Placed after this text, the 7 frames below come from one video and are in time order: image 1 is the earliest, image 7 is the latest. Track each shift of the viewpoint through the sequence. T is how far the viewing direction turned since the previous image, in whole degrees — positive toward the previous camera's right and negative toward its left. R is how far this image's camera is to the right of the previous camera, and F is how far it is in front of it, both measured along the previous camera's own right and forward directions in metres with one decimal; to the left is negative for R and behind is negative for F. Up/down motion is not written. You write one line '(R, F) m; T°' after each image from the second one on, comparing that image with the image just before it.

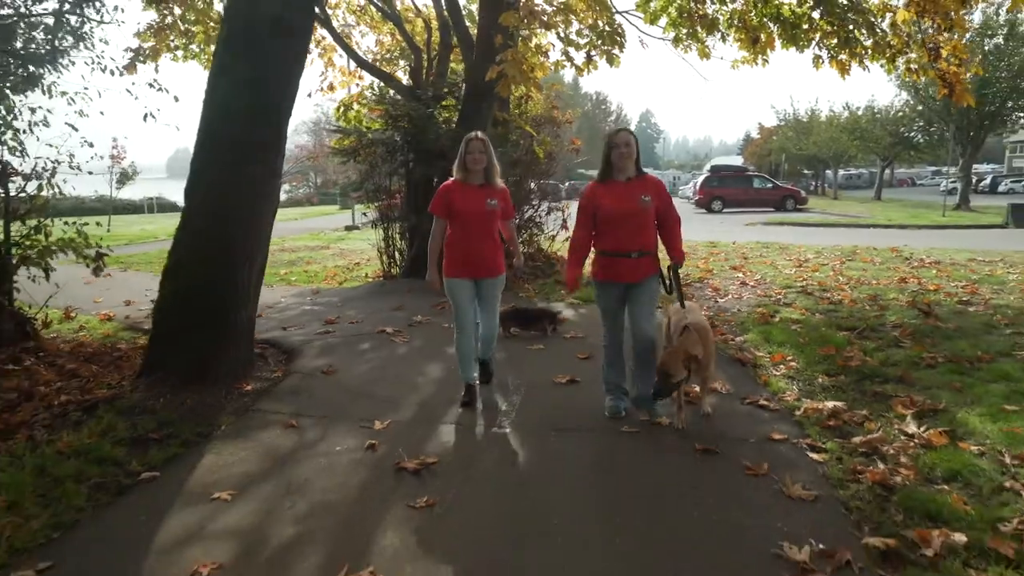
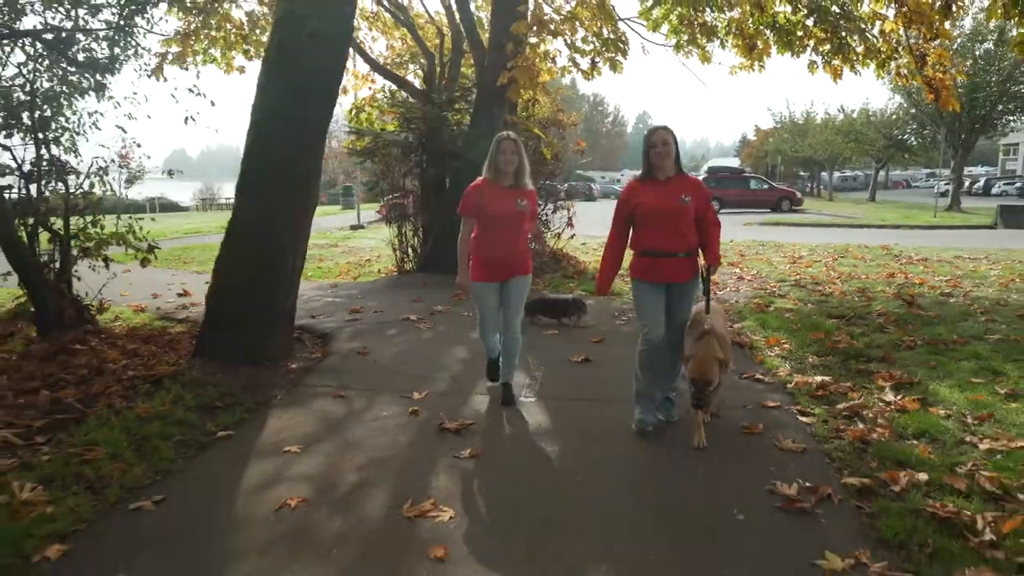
(-0.2, -0.6) m; 0°
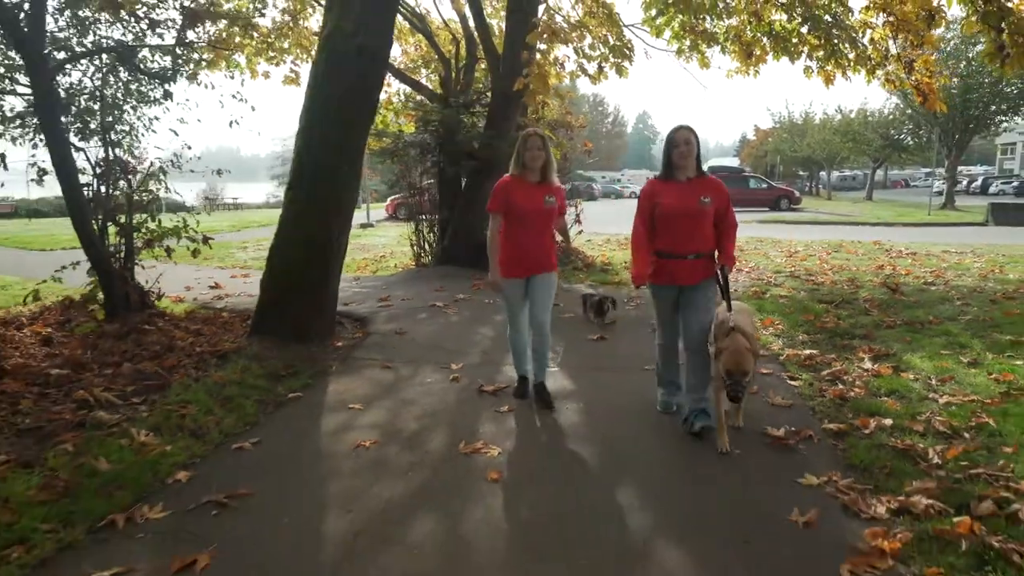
(-0.2, -0.7) m; 0°
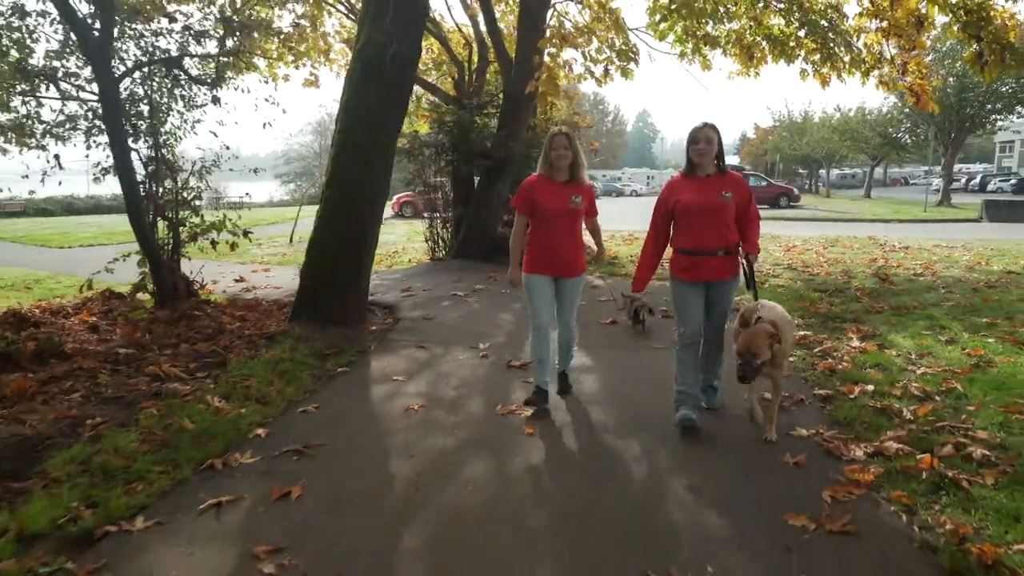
(-0.2, -0.6) m; 0°
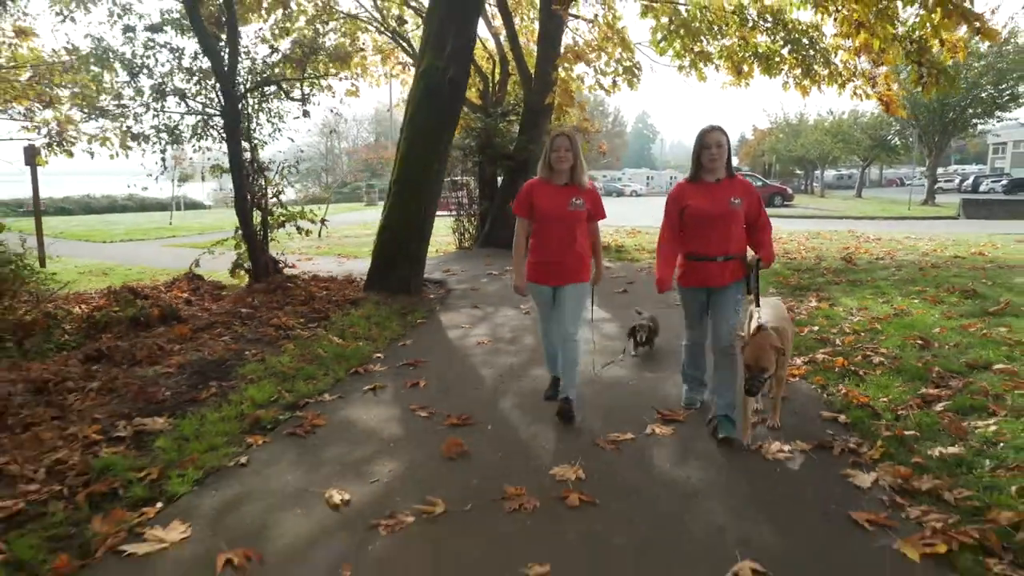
(-0.4, -1.8) m; 0°
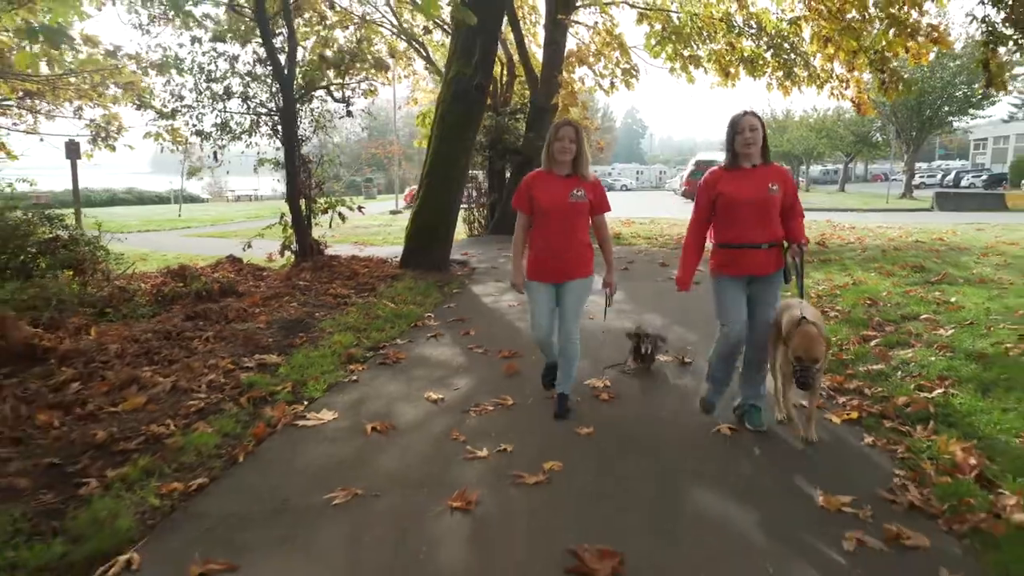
(-0.4, -1.4) m; +1°
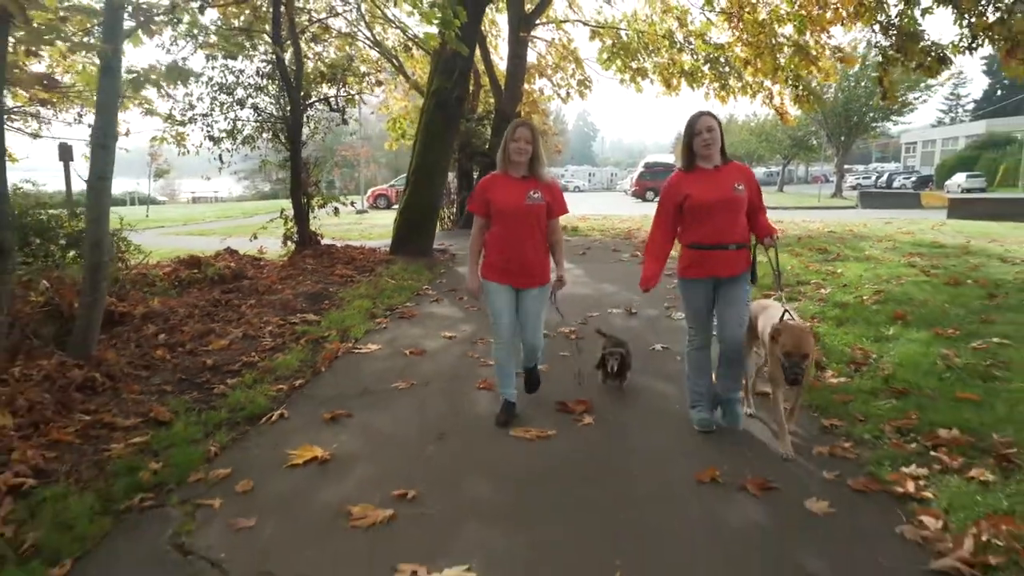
(-0.3, -1.8) m; +4°
